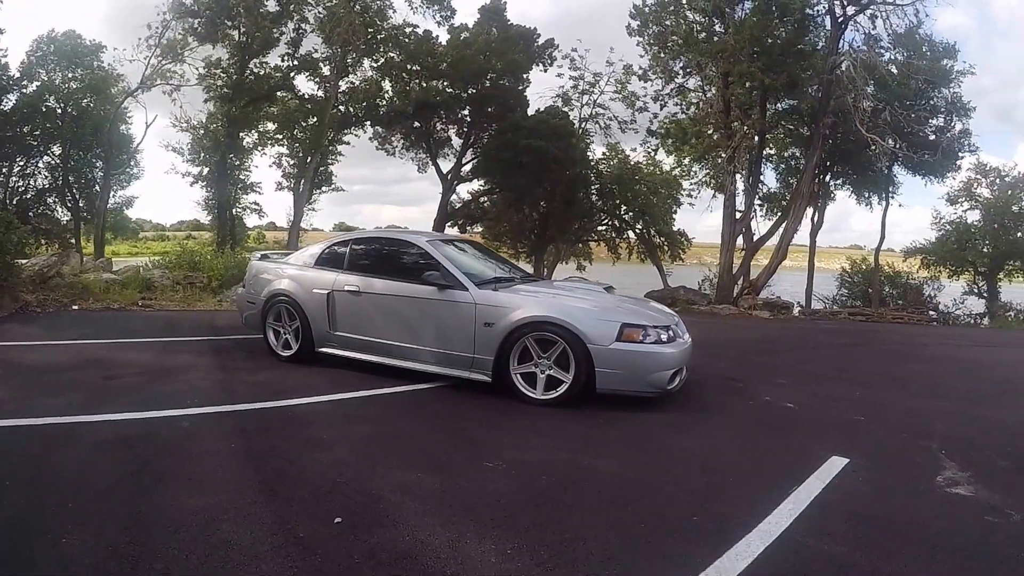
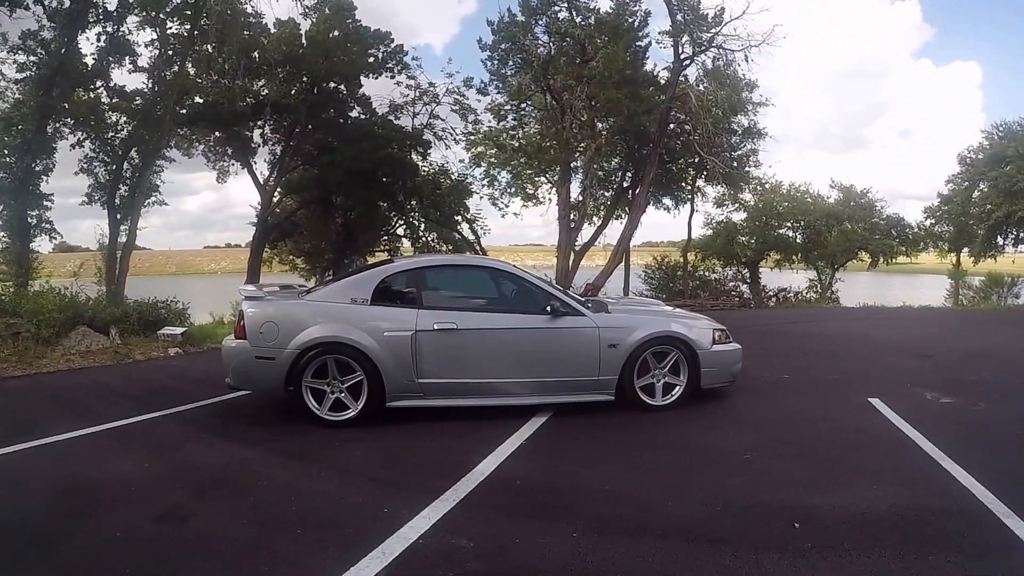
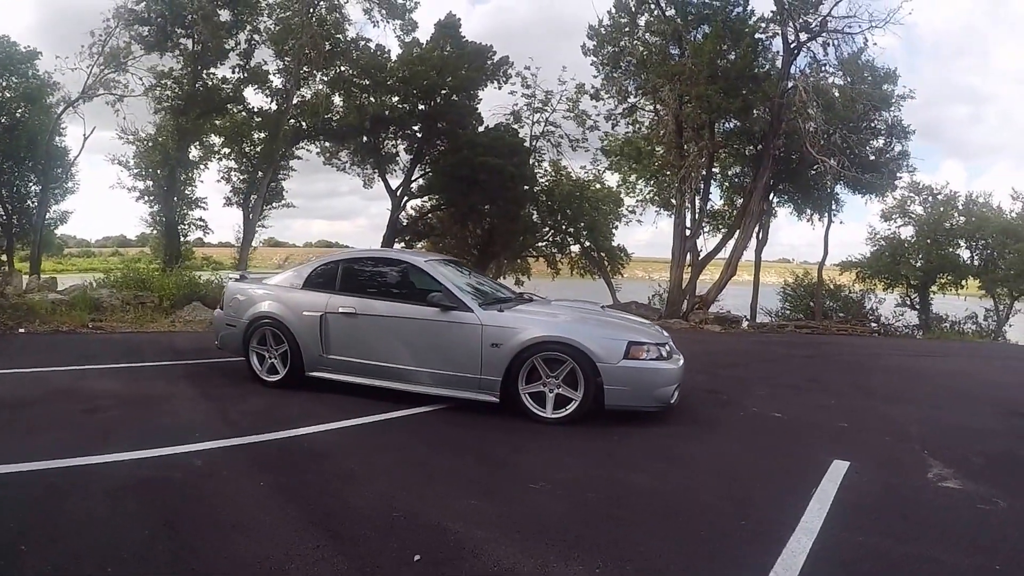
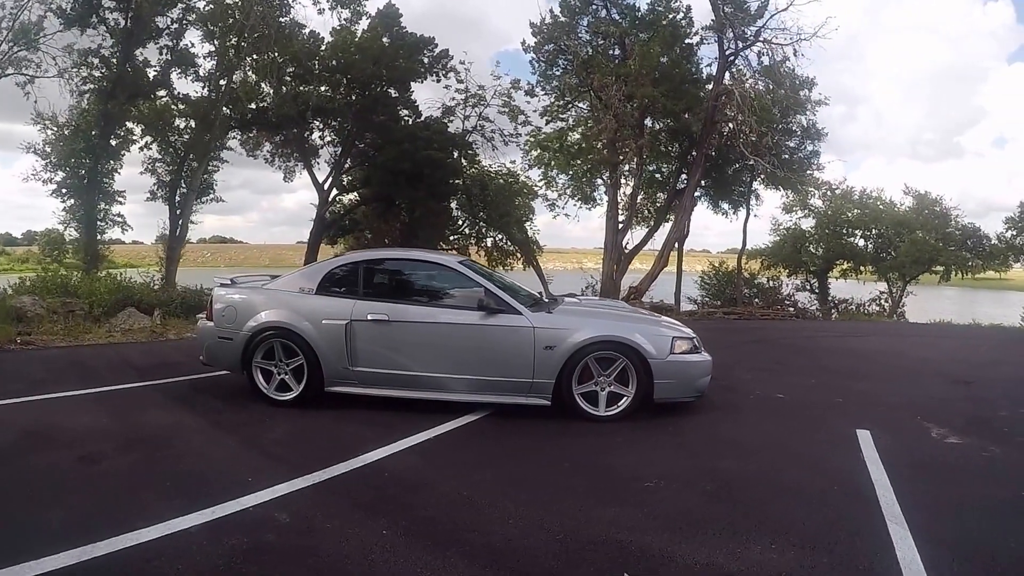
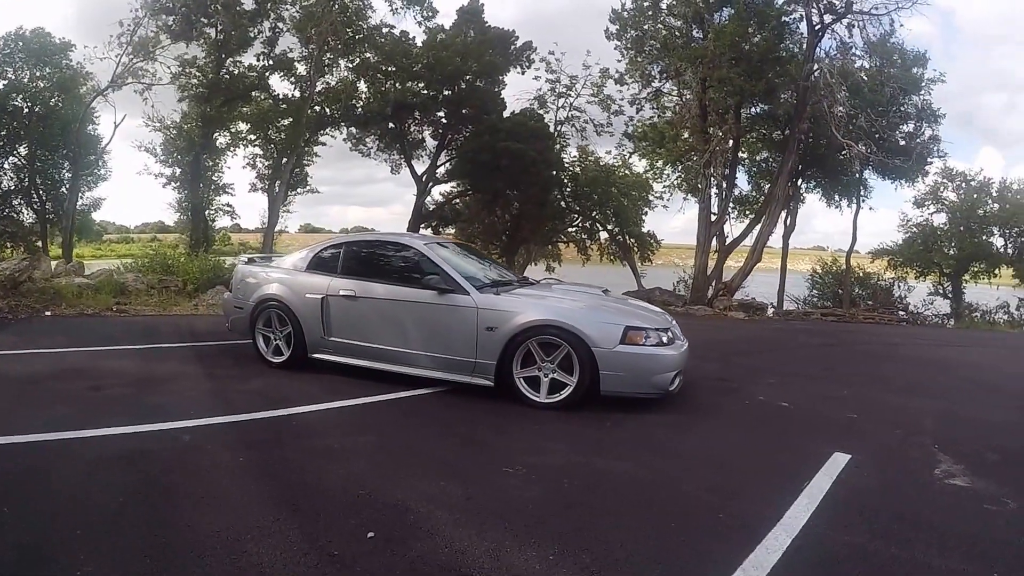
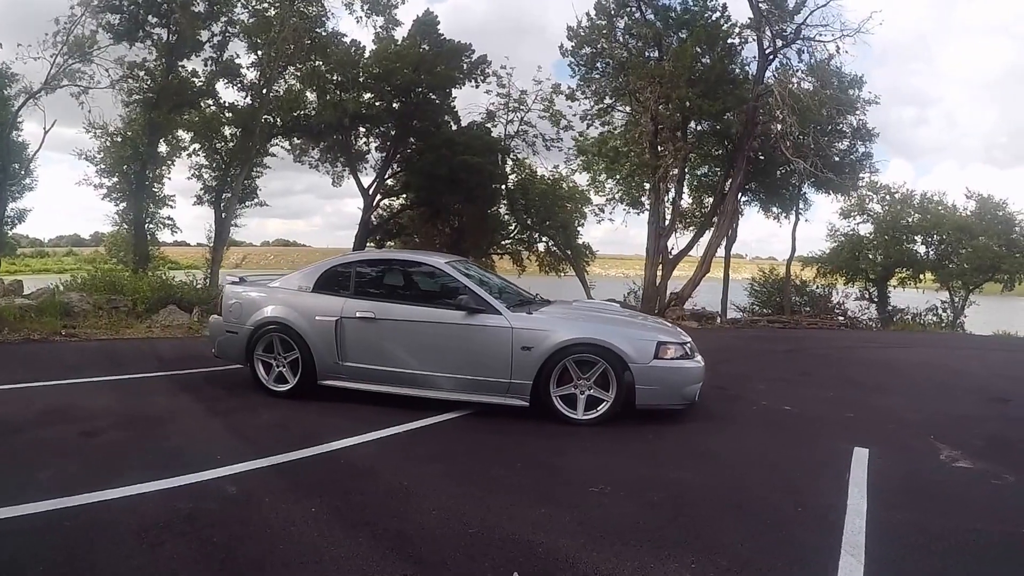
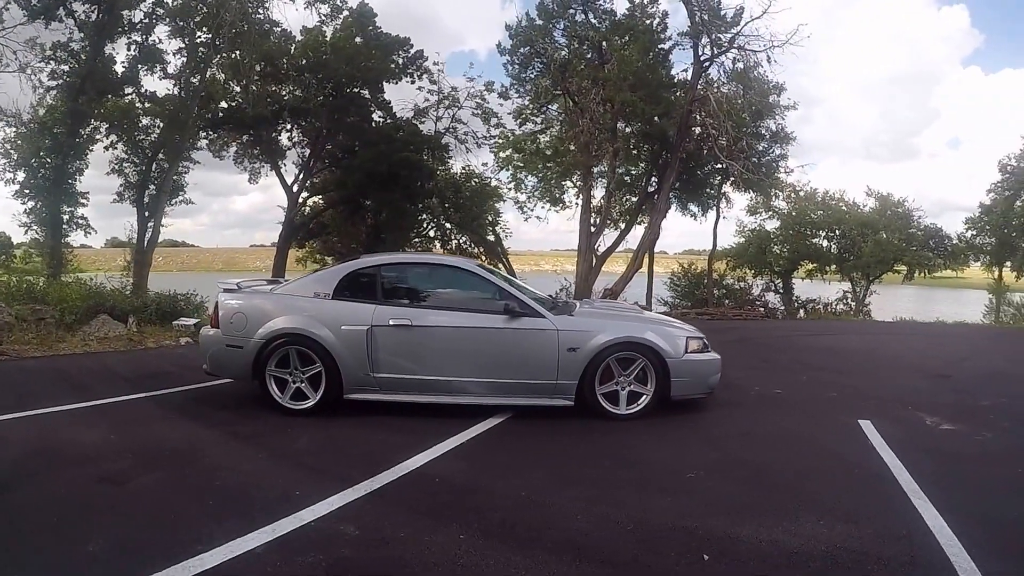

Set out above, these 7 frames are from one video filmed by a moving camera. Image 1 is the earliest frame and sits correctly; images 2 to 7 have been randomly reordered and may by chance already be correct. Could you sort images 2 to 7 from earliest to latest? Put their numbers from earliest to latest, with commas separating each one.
5, 3, 6, 4, 7, 2
